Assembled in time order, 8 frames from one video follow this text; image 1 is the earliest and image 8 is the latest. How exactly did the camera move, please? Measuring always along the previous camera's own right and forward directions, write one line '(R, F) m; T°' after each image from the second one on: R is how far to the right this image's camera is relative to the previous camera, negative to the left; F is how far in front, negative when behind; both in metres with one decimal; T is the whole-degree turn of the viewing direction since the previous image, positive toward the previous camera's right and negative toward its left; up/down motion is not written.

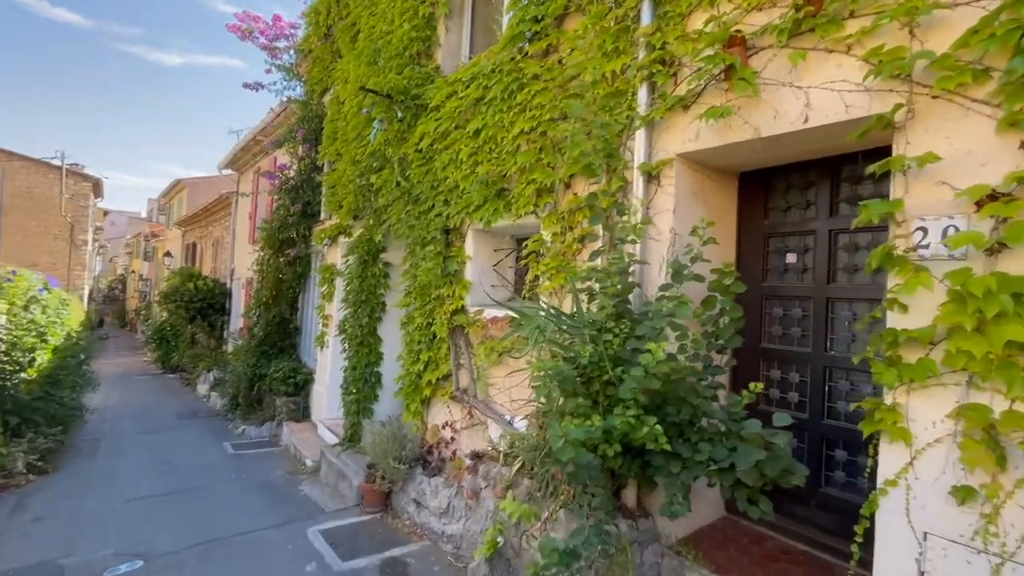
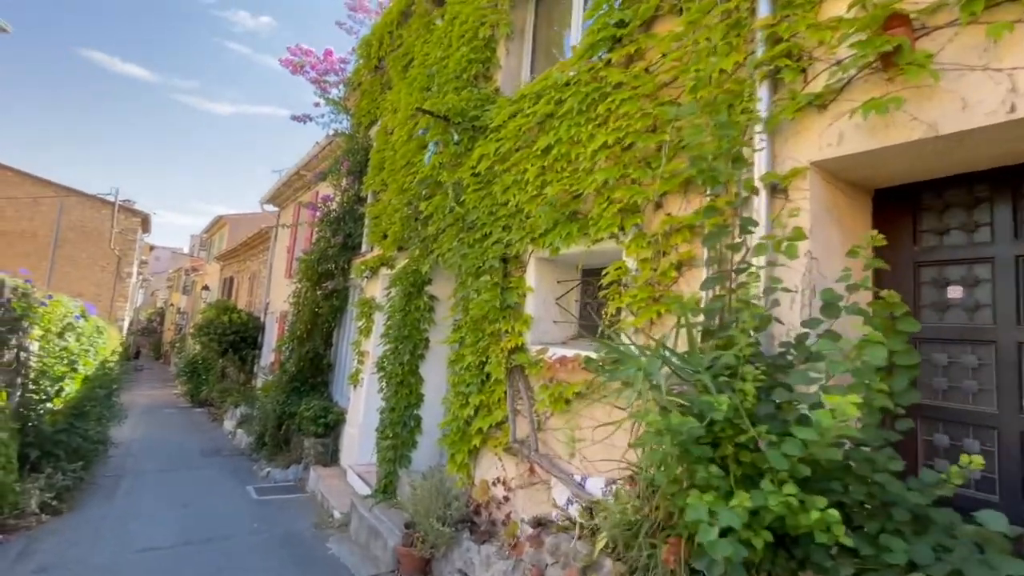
(-0.3, +0.5) m; -3°
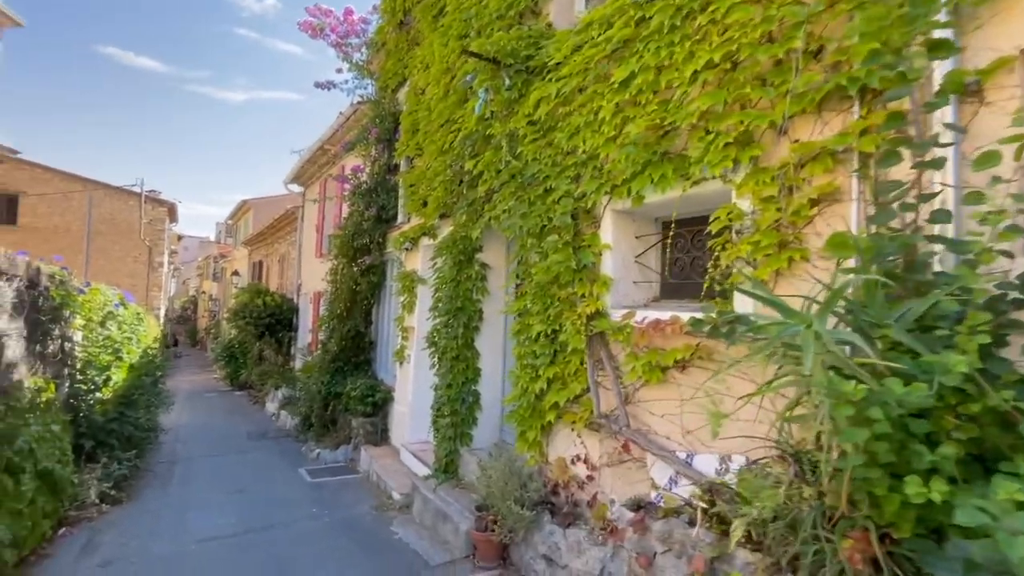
(-0.4, +0.4) m; -3°
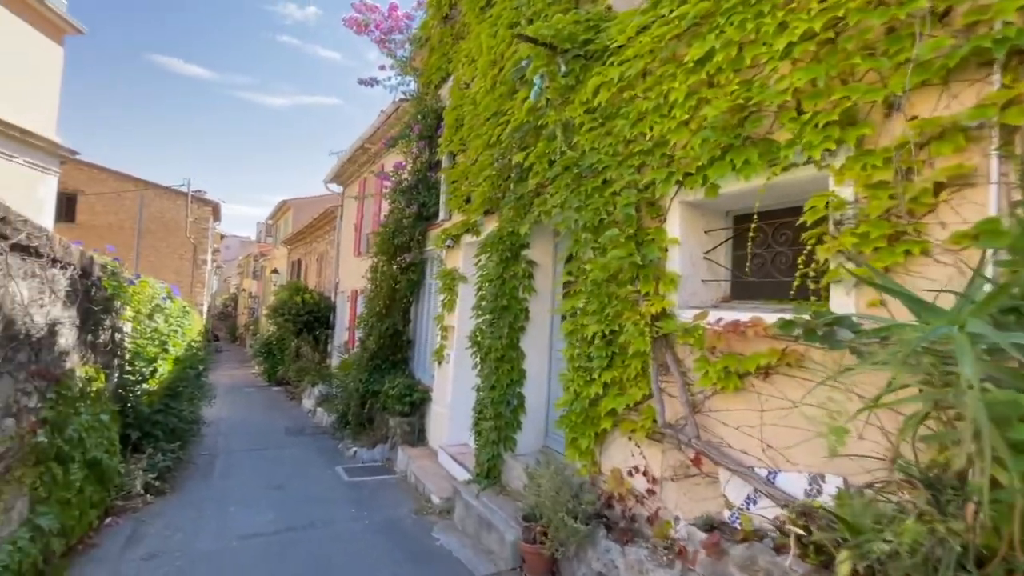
(-0.2, +0.2) m; -3°
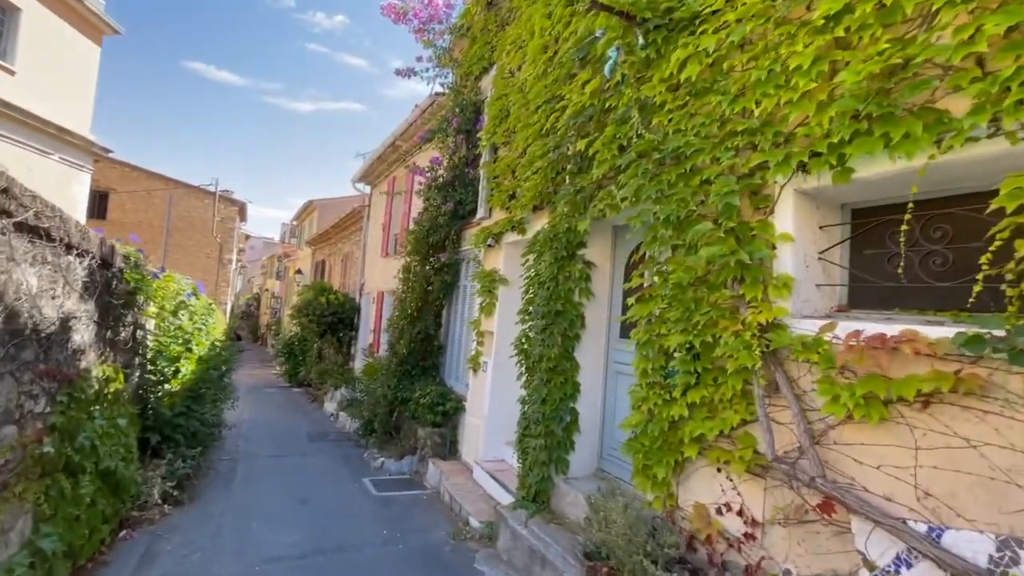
(-0.3, +0.5) m; -2°
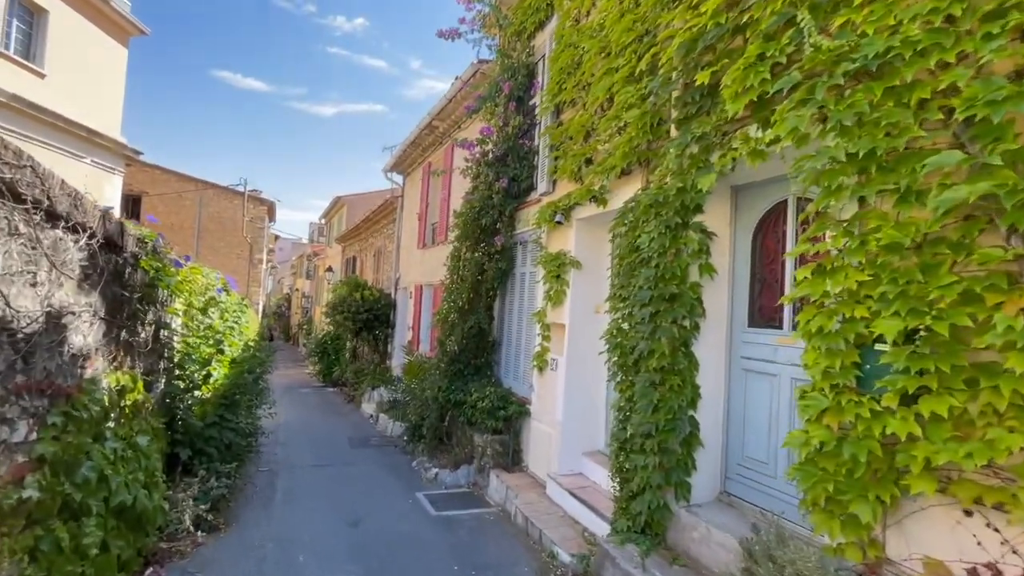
(-0.5, +0.8) m; -3°
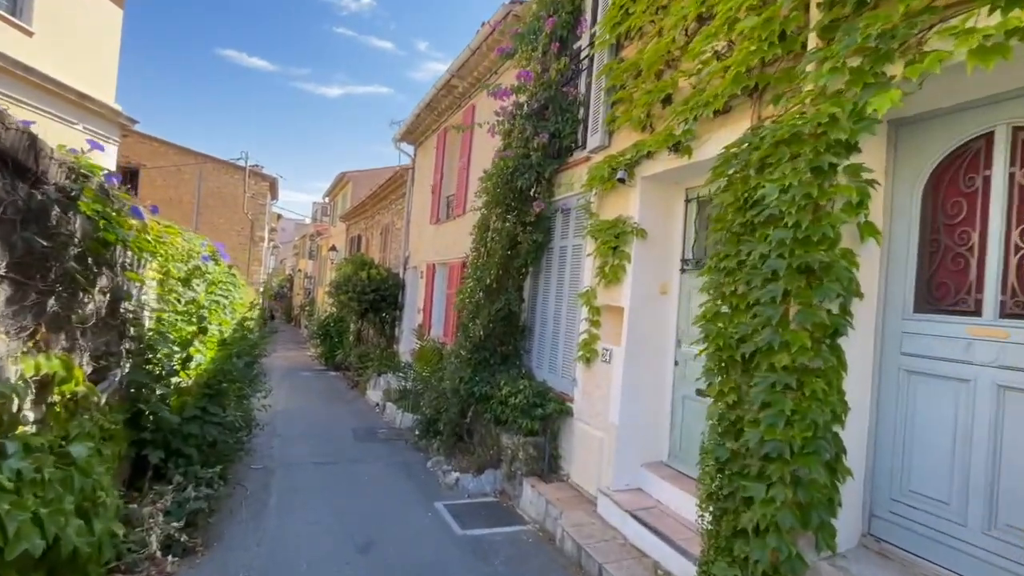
(-0.4, +0.9) m; 0°
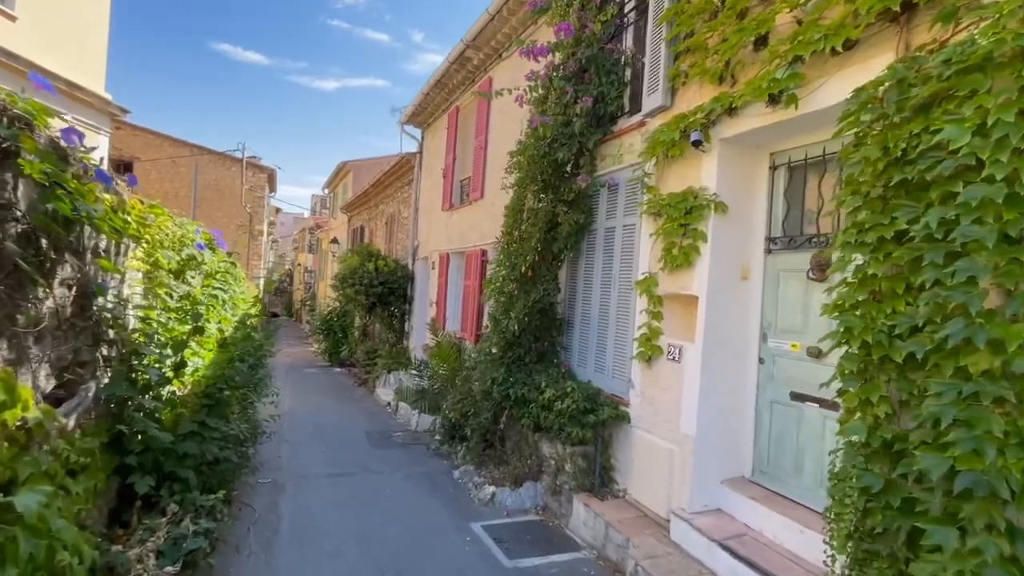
(-0.4, +0.7) m; 0°
